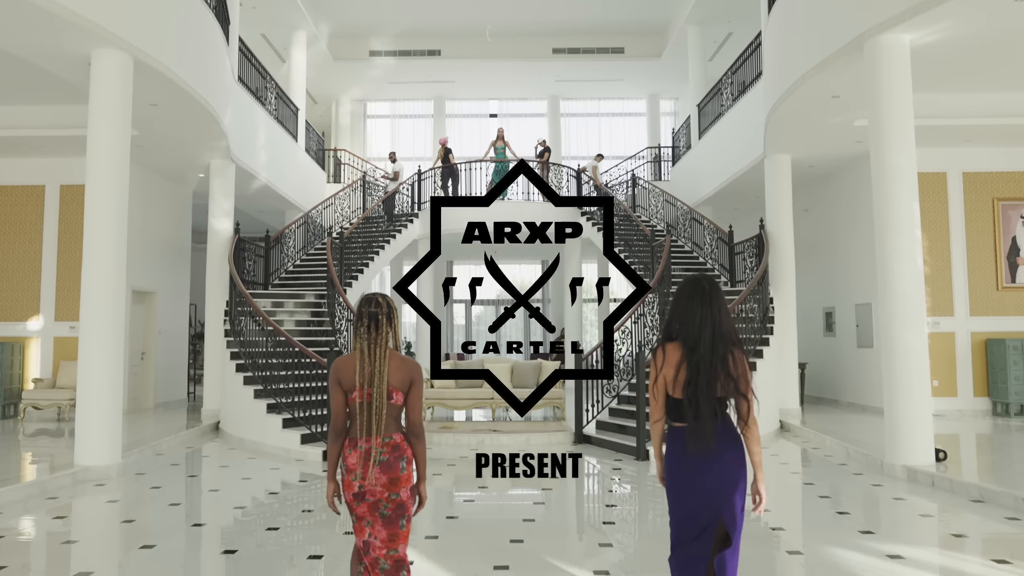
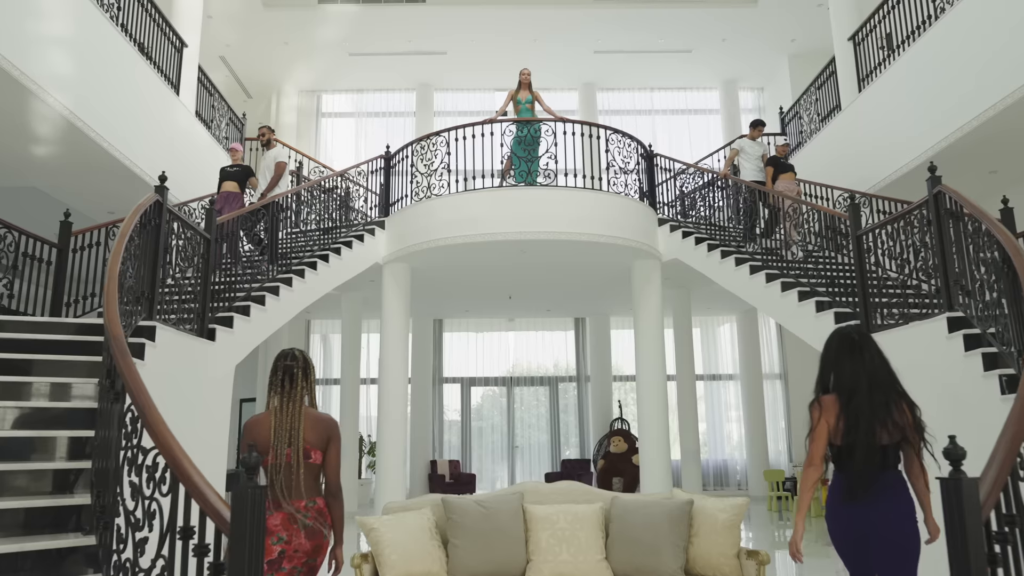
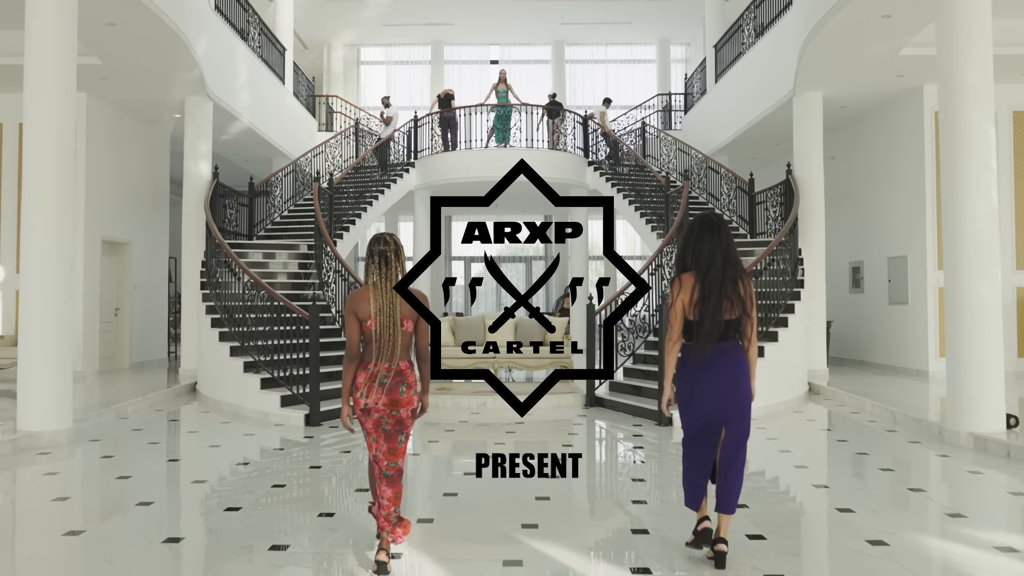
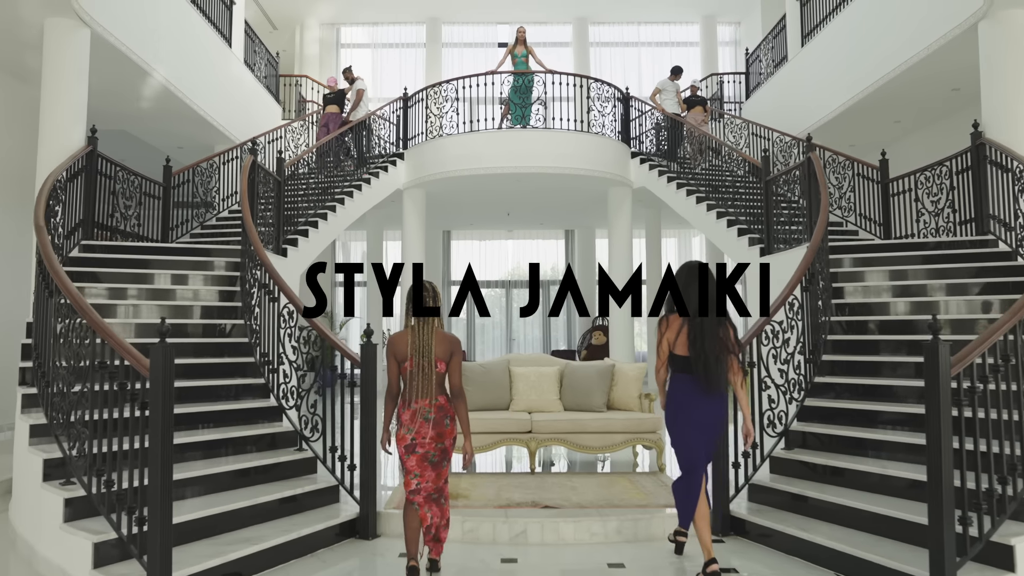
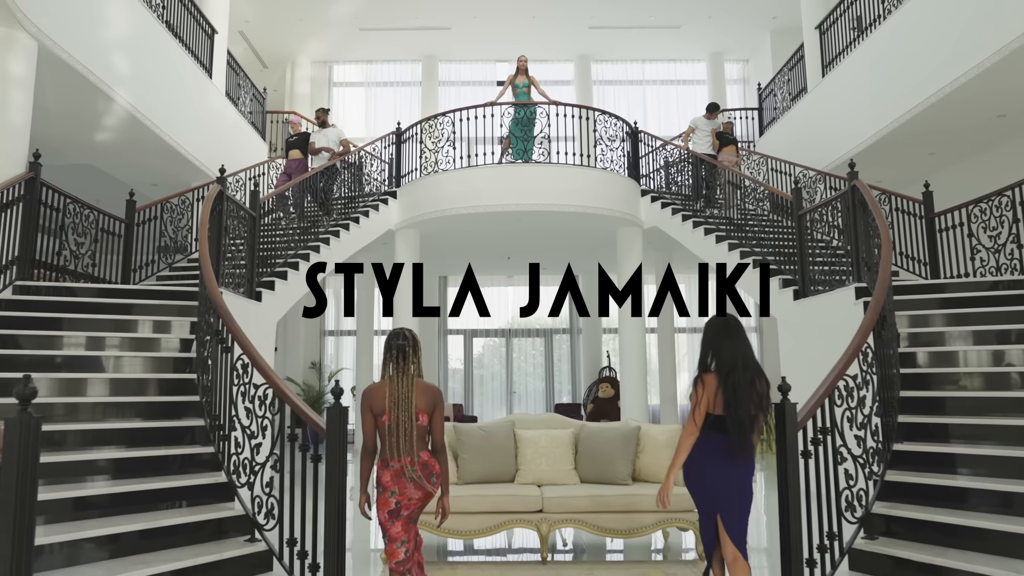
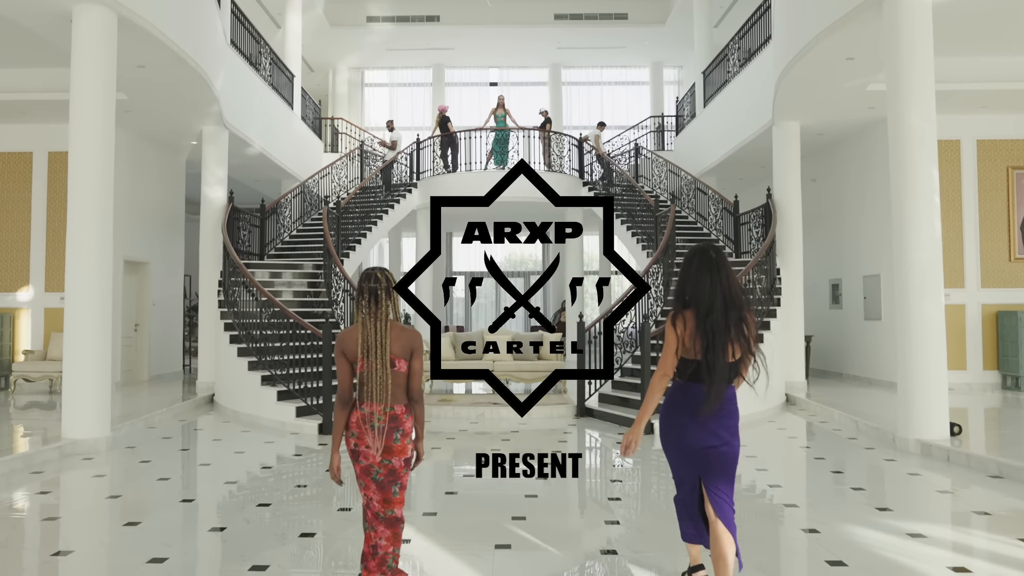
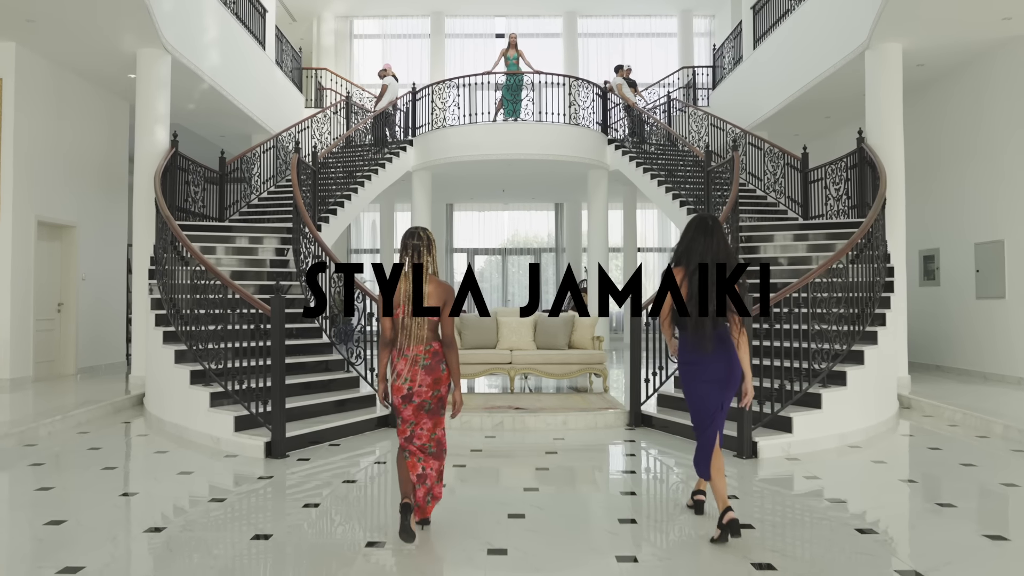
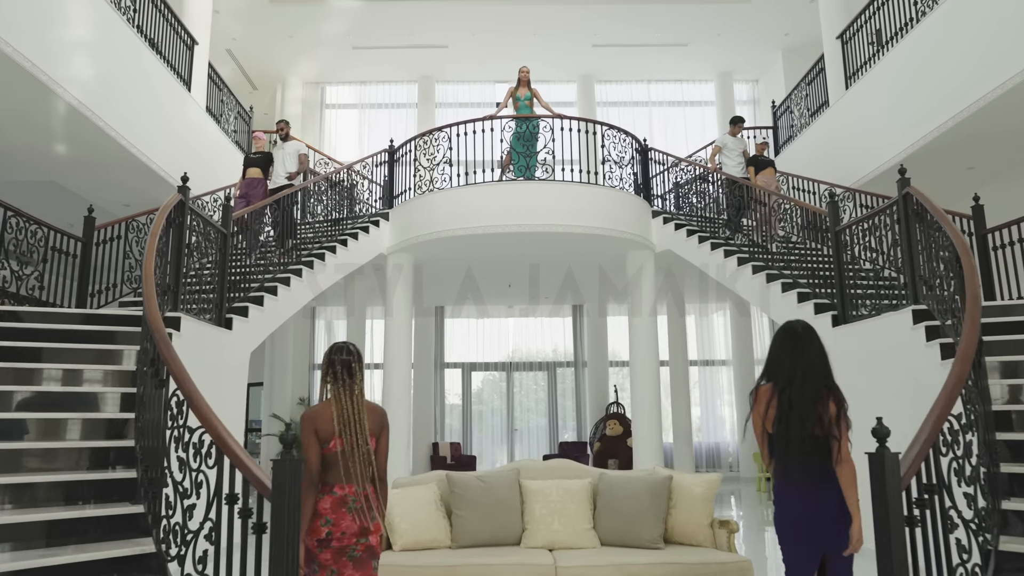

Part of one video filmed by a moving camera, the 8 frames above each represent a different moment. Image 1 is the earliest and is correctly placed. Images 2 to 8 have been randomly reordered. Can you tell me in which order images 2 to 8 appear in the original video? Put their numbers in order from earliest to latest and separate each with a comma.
6, 3, 7, 4, 5, 8, 2
